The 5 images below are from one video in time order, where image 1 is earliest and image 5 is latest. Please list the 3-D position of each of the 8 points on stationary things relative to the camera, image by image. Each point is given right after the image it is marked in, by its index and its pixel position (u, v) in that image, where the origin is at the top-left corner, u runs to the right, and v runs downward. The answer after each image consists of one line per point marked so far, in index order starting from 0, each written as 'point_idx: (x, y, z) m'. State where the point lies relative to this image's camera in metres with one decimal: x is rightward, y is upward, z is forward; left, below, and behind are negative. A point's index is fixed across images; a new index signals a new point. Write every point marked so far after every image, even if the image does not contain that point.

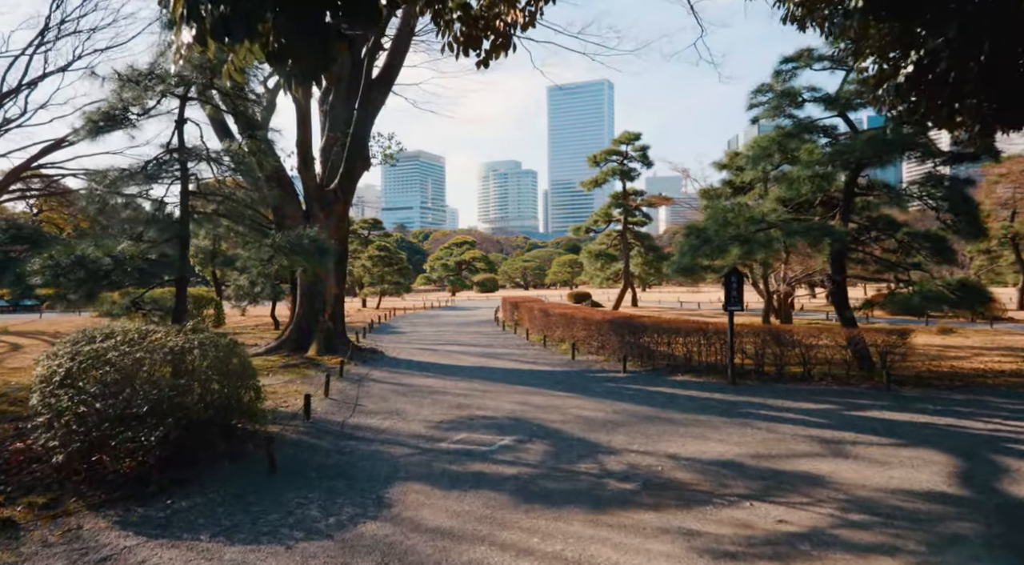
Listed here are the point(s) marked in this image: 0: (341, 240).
0: (-3.7, +0.9, +14.1) m
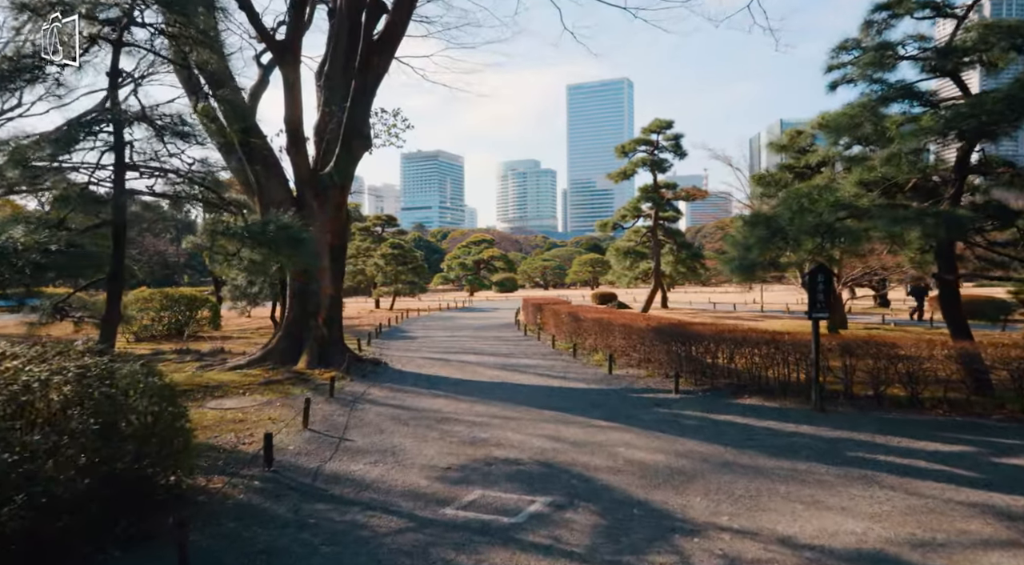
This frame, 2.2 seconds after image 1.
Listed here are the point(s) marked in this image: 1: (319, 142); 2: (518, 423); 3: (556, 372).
0: (-3.2, +0.9, +12.2) m
1: (-3.6, +2.6, +12.2) m
2: (+0.1, -1.7, +8.0) m
3: (+0.8, -1.6, +11.8) m
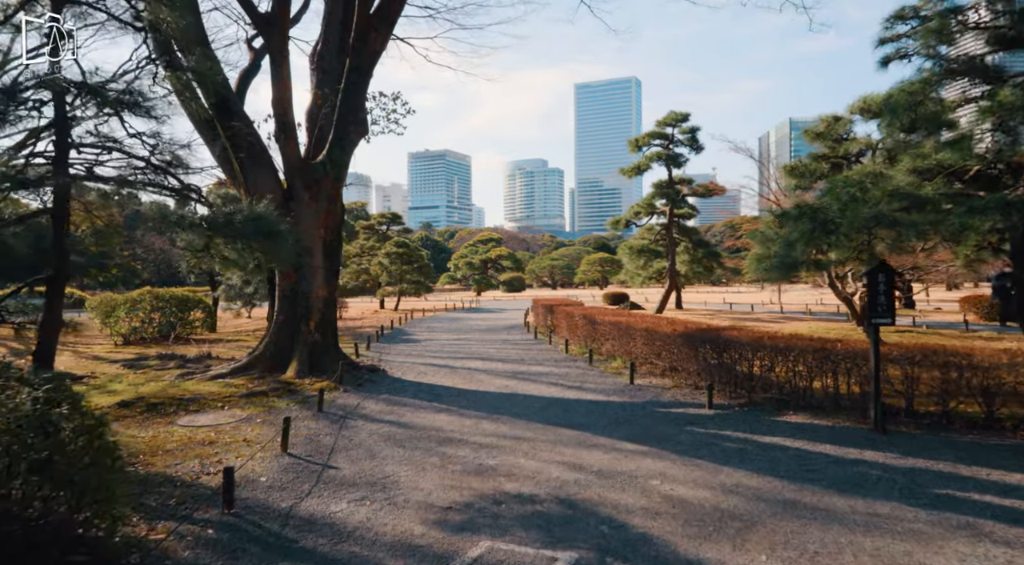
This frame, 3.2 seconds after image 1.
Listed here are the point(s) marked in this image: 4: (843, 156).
0: (-3.1, +0.9, +11.1) m
1: (-3.4, +2.6, +11.2) m
2: (+0.2, -1.7, +6.9) m
3: (+1.0, -1.6, +10.7) m
4: (+6.4, +2.4, +12.6) m
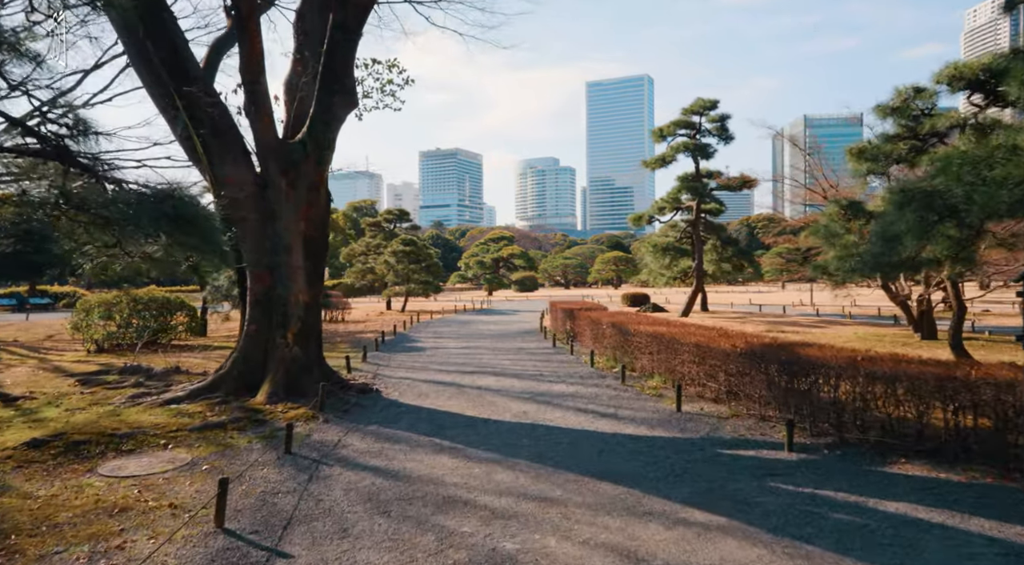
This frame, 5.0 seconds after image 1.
0: (-2.8, +0.9, +9.3) m
1: (-3.2, +2.6, +9.3) m
2: (+0.4, -1.8, +5.0) m
3: (+1.2, -1.7, +8.8) m
4: (+6.7, +2.4, +10.6) m
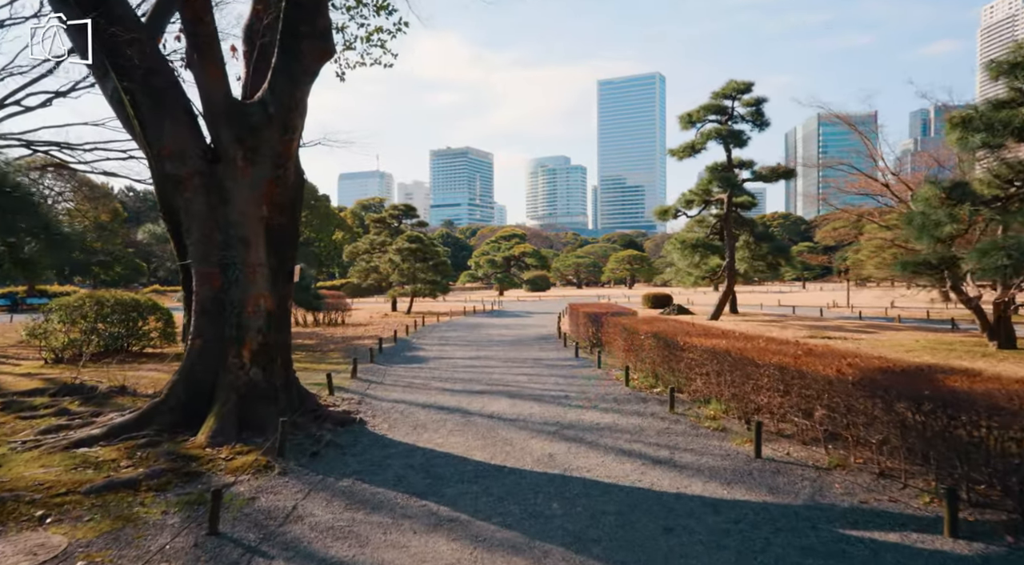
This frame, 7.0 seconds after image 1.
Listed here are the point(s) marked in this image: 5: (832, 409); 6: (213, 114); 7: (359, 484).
0: (-2.6, +0.9, +7.3) m
1: (-2.9, +2.6, +7.3) m
2: (+0.6, -1.8, +3.0) m
3: (+1.5, -1.7, +6.7) m
4: (+6.9, +2.4, +8.4) m
5: (+2.9, -1.1, +5.9) m
6: (-3.1, +1.7, +6.7) m
7: (-1.3, -1.7, +5.5) m
